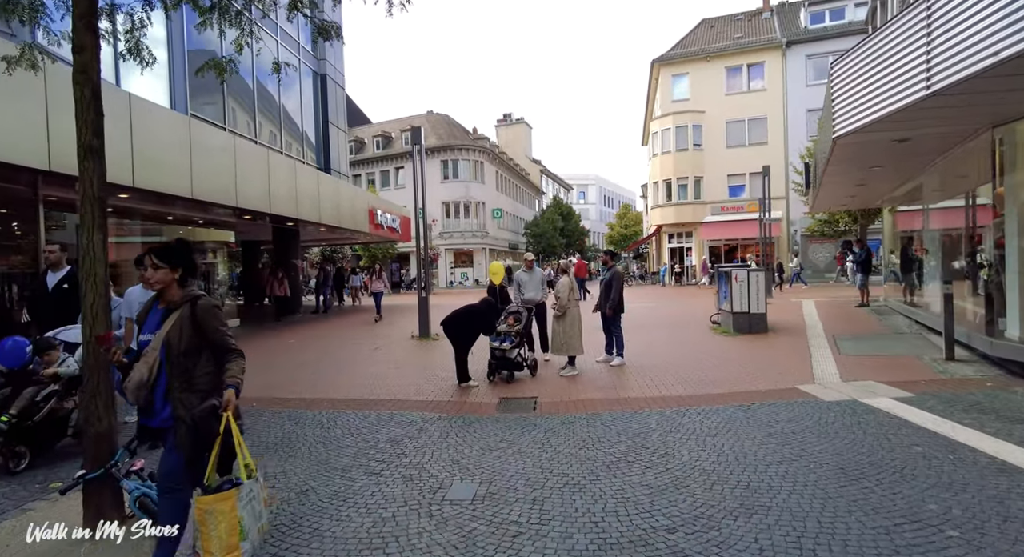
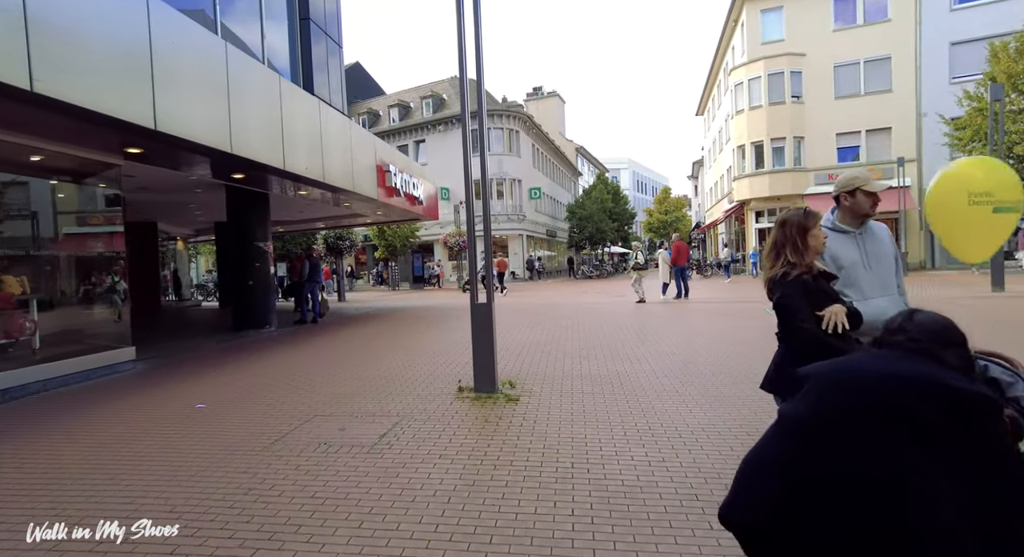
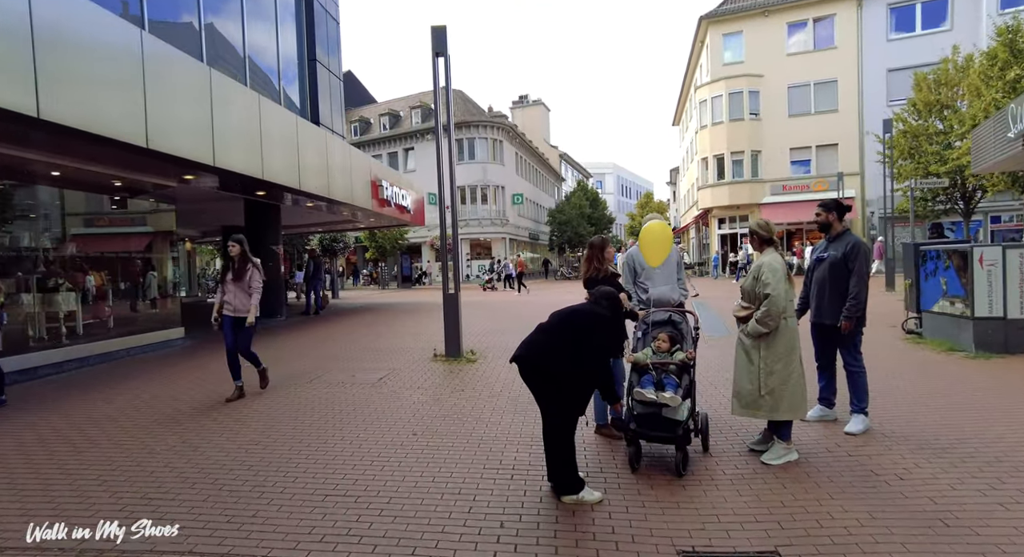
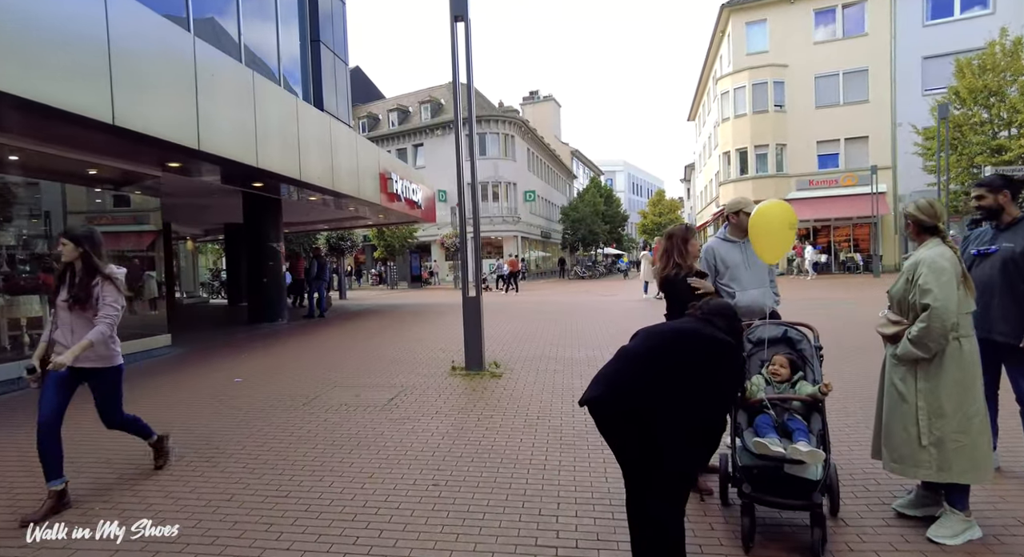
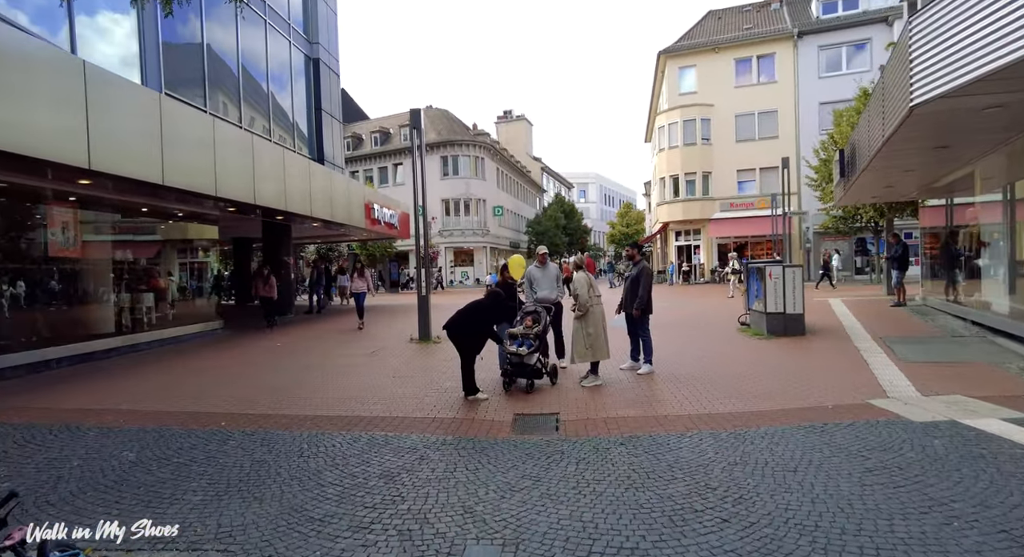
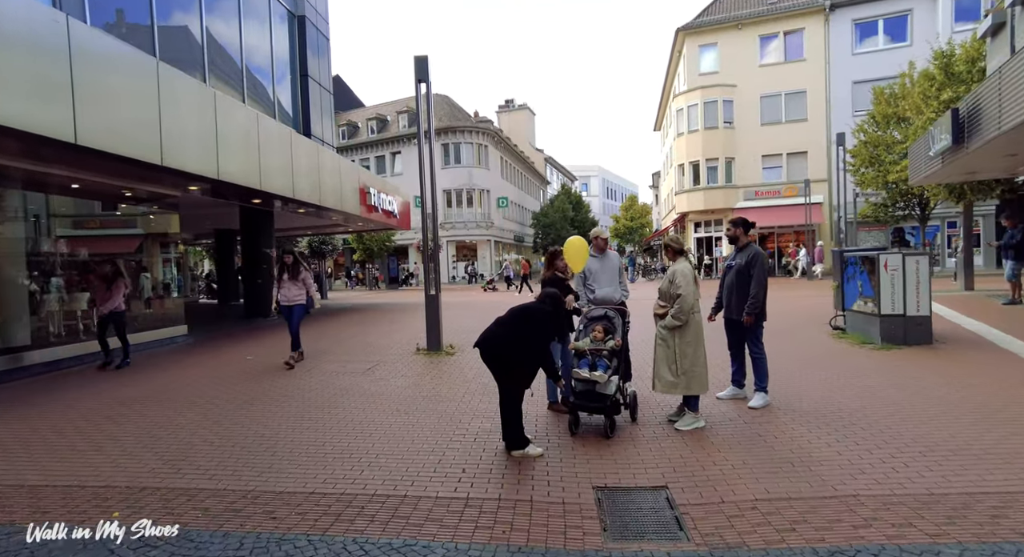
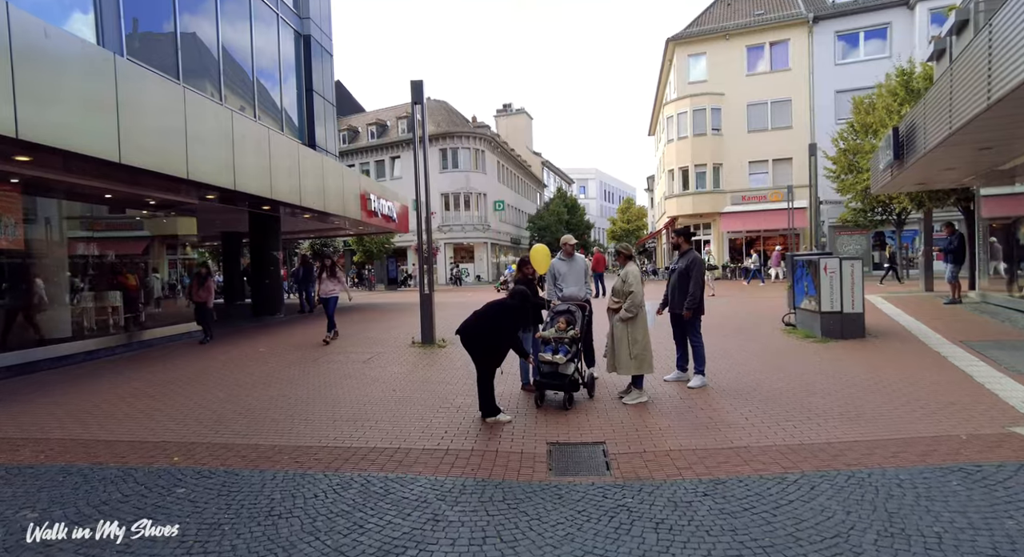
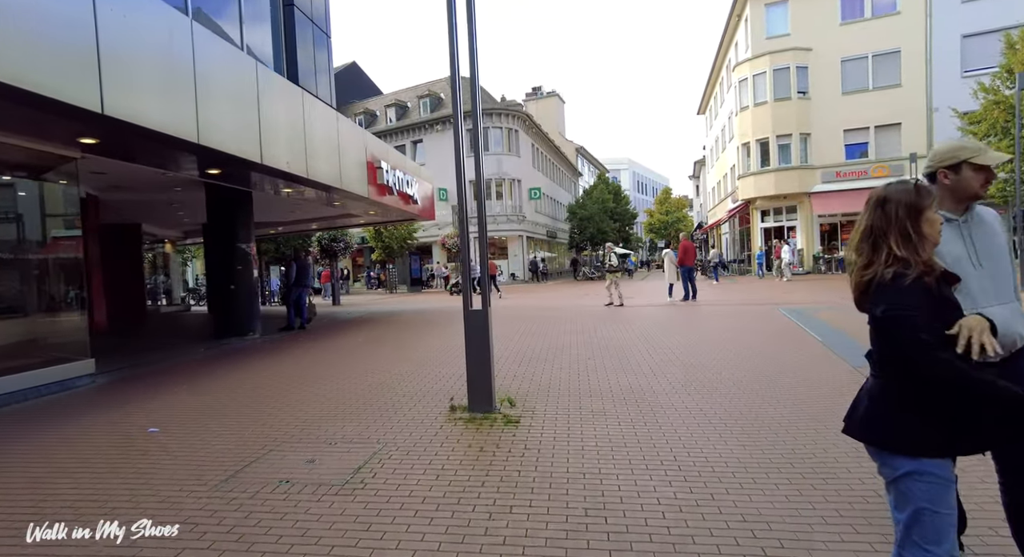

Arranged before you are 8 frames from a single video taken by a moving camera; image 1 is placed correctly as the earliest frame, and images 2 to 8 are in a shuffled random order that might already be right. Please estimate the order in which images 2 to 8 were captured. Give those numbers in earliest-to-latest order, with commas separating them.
5, 7, 6, 3, 4, 2, 8
